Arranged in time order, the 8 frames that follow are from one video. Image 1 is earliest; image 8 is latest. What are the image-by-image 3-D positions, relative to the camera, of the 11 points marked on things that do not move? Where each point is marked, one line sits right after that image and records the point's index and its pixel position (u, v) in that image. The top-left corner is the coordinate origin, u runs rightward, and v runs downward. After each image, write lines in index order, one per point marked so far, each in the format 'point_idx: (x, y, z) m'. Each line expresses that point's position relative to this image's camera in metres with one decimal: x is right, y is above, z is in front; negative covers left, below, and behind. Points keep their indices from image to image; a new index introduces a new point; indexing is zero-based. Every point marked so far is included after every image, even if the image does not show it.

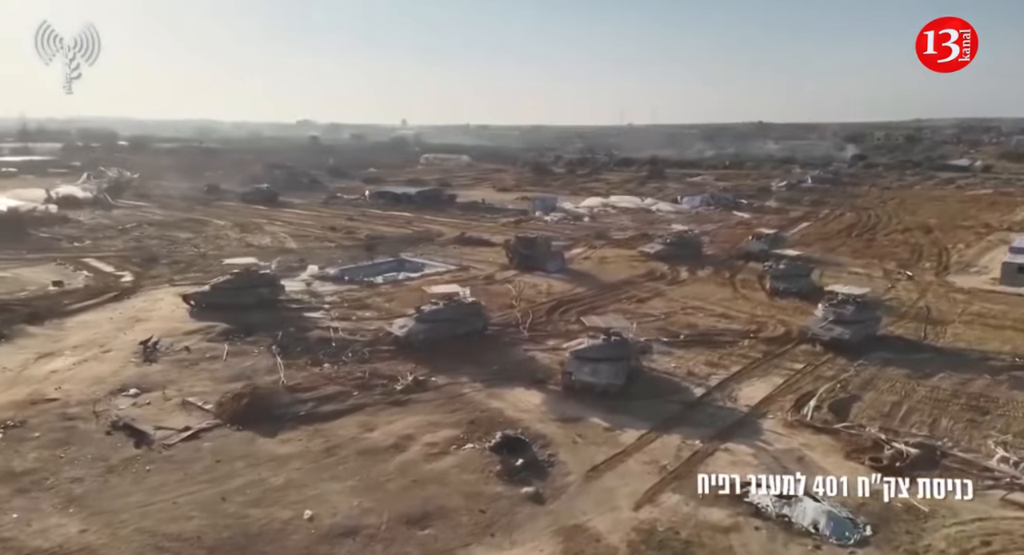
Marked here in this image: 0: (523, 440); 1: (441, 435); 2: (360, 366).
0: (+0.3, -2.2, +9.6) m
1: (-1.0, -2.2, +9.9) m
2: (-2.7, -1.6, +12.6) m
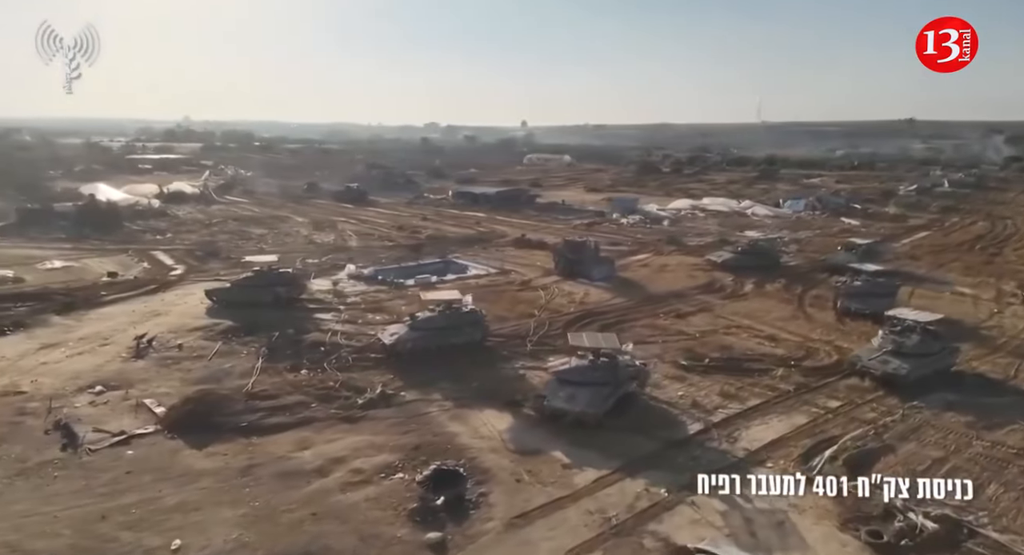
0: (-0.5, -2.4, +8.4) m
1: (-1.7, -2.3, +9.0) m
2: (-3.0, -1.6, +11.9) m
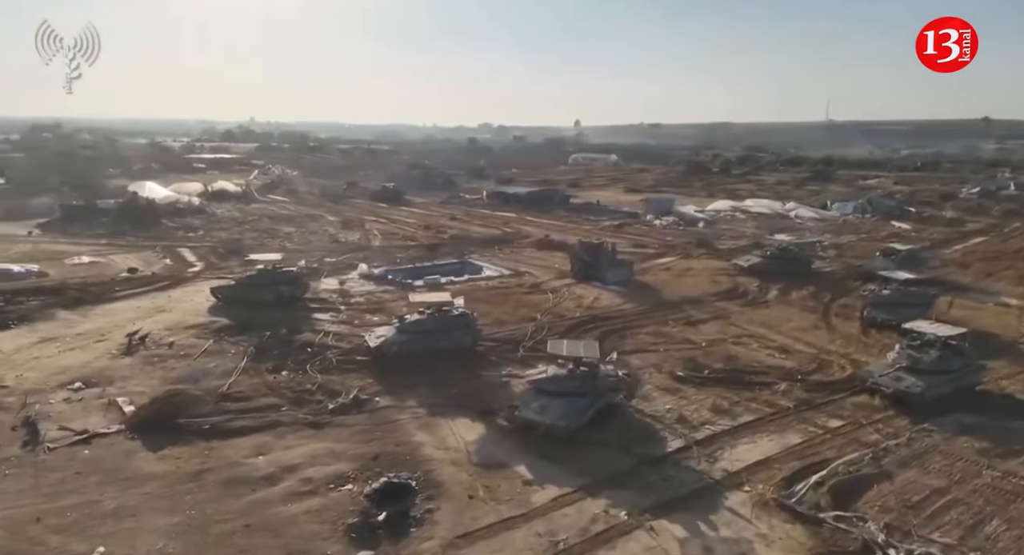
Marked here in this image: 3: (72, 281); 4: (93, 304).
0: (-1.1, -2.4, +8.0) m
1: (-2.3, -2.3, +8.6) m
2: (-3.2, -1.6, +11.7) m
3: (-11.6, -0.1, +18.9) m
4: (-9.5, -0.6, +16.2) m
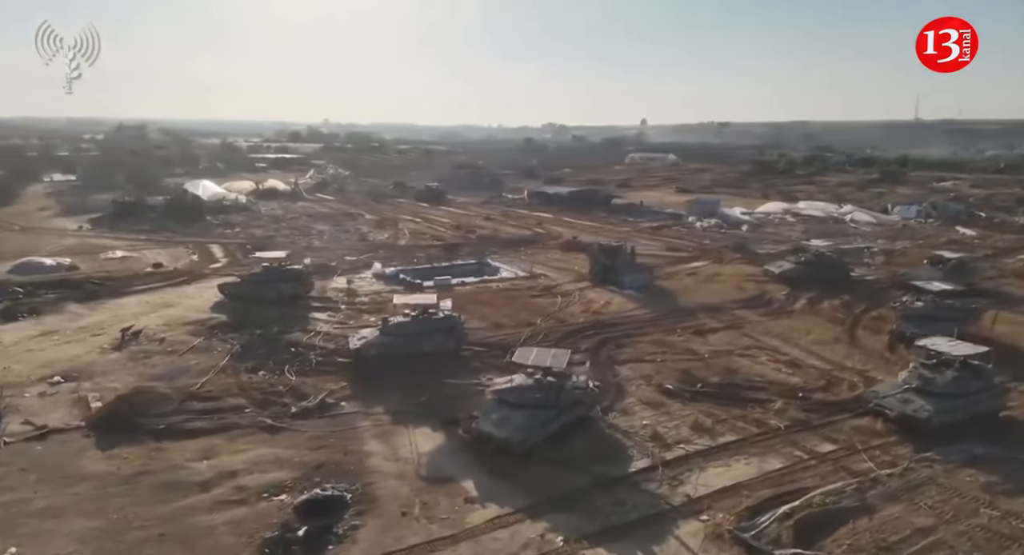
0: (-1.8, -2.5, +7.7) m
1: (-2.9, -2.3, +8.4) m
2: (-3.6, -1.6, +11.5) m
3: (-11.3, +0.1, +19.4) m
4: (-9.4, -0.5, +16.5) m
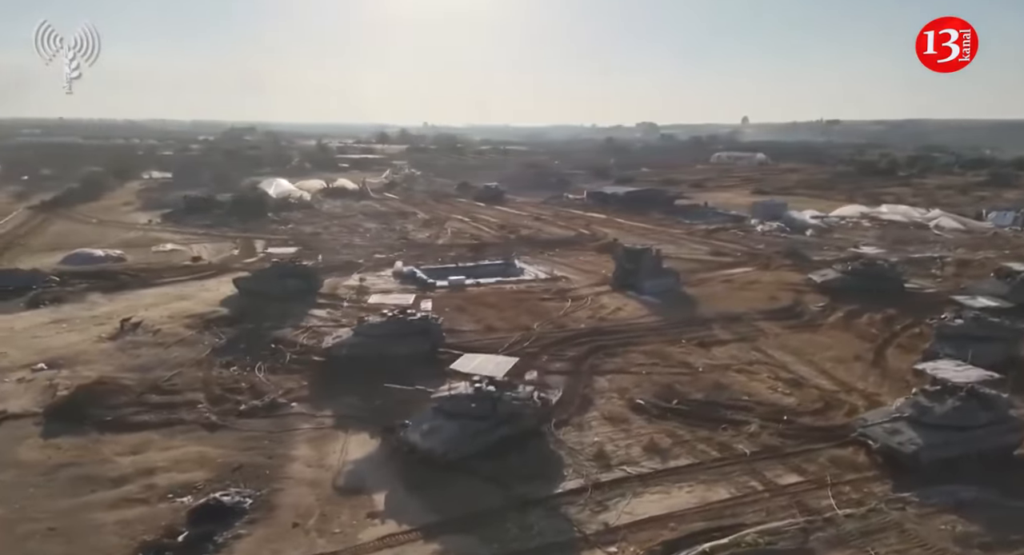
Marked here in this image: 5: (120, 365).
0: (-2.9, -2.4, +7.5) m
1: (-3.9, -2.3, +8.3) m
2: (-4.1, -1.6, +11.5) m
3: (-10.7, +0.3, +20.3) m
4: (-9.2, -0.3, +17.2) m
5: (-6.5, -1.5, +11.8) m
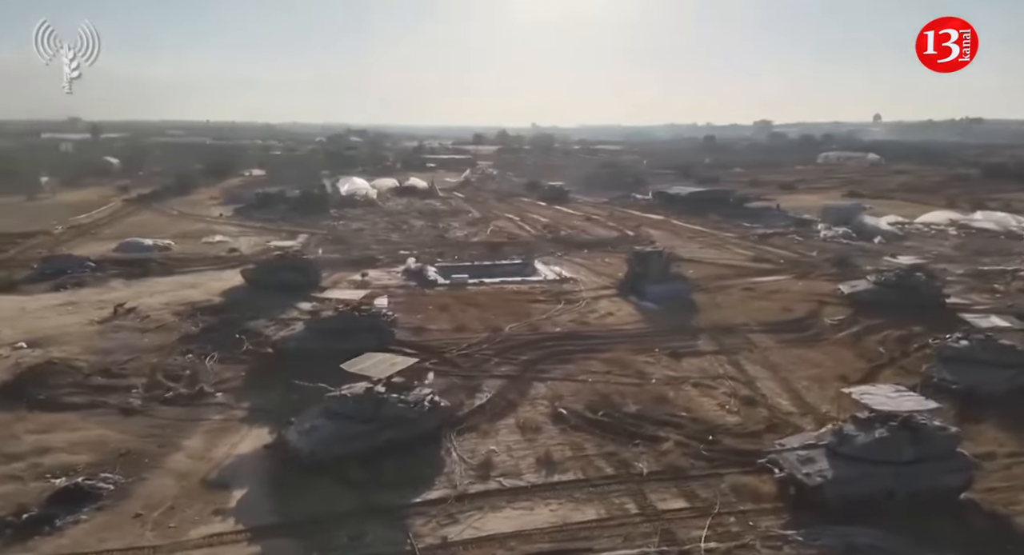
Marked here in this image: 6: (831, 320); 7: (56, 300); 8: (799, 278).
0: (-4.5, -2.3, +7.7) m
1: (-5.4, -2.1, +8.7) m
2: (-5.1, -1.4, +11.8) m
3: (-10.2, +0.6, +21.6) m
4: (-9.2, 0.0, +18.3) m
5: (-7.4, -1.2, +12.5) m
6: (+7.0, -0.9, +15.6) m
7: (-10.0, -0.5, +15.7) m
8: (+8.0, 0.0, +20.0) m
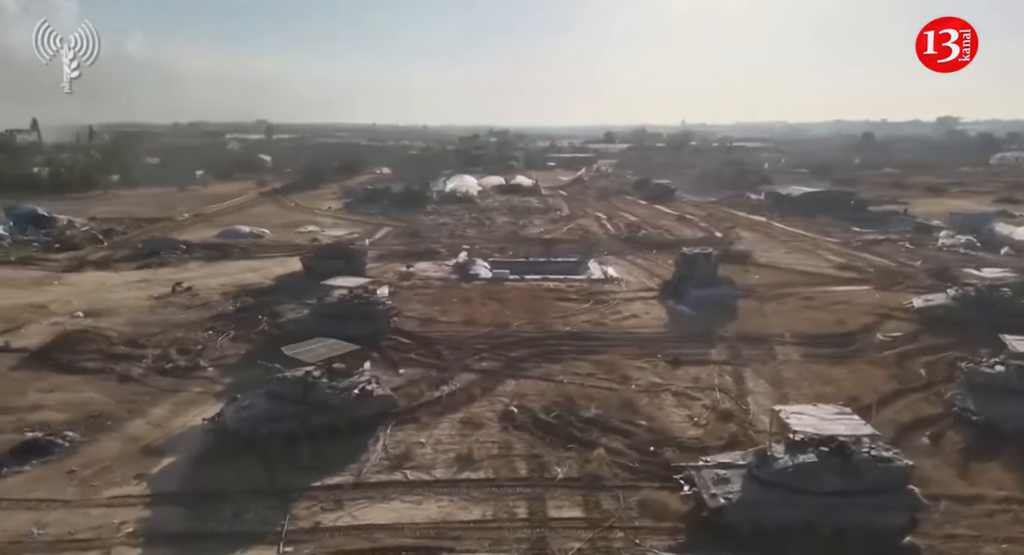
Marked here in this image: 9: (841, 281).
0: (-5.6, -2.0, +8.6) m
1: (-6.2, -1.8, +9.7) m
2: (-5.3, -1.1, +12.8) m
3: (-8.2, +1.1, +23.3) m
4: (-8.0, +0.5, +19.9) m
5: (-7.4, -0.9, +13.9) m
6: (+7.4, -1.1, +14.0) m
7: (-9.3, 0.0, +17.5) m
8: (+9.3, -0.3, +18.1) m
9: (+8.9, 0.0, +19.3) m
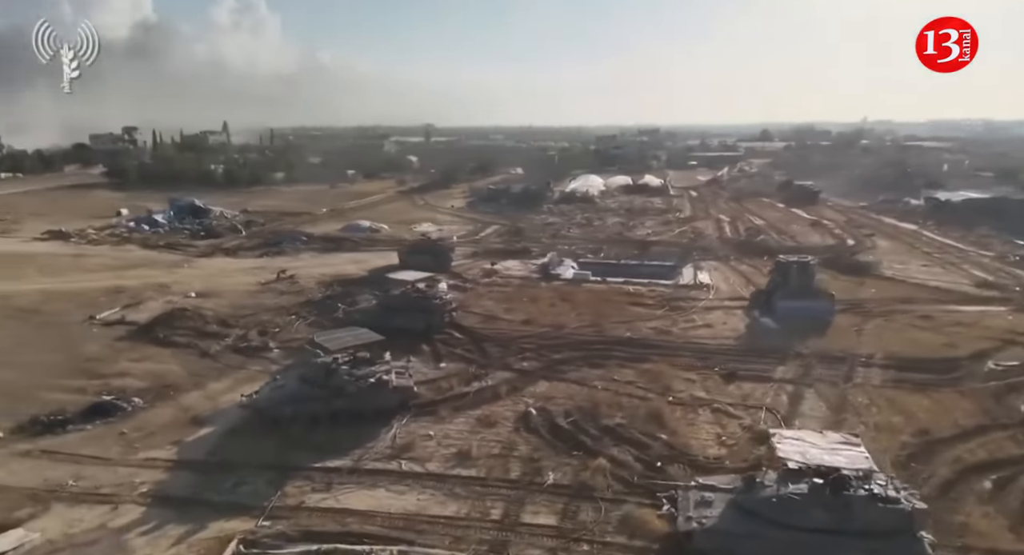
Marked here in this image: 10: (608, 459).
0: (-5.5, -1.8, +9.7) m
1: (-5.8, -1.6, +11.0) m
2: (-4.2, -0.9, +13.8) m
3: (-4.7, +1.4, +24.7) m
4: (-5.2, +0.7, +21.3) m
5: (-6.0, -0.6, +15.3) m
6: (+8.4, -1.5, +12.3) m
7: (-7.0, +0.3, +19.2) m
8: (+11.2, -0.7, +15.8) m
9: (+11.1, -0.5, +17.1) m
10: (+1.2, -2.2, +8.4) m
